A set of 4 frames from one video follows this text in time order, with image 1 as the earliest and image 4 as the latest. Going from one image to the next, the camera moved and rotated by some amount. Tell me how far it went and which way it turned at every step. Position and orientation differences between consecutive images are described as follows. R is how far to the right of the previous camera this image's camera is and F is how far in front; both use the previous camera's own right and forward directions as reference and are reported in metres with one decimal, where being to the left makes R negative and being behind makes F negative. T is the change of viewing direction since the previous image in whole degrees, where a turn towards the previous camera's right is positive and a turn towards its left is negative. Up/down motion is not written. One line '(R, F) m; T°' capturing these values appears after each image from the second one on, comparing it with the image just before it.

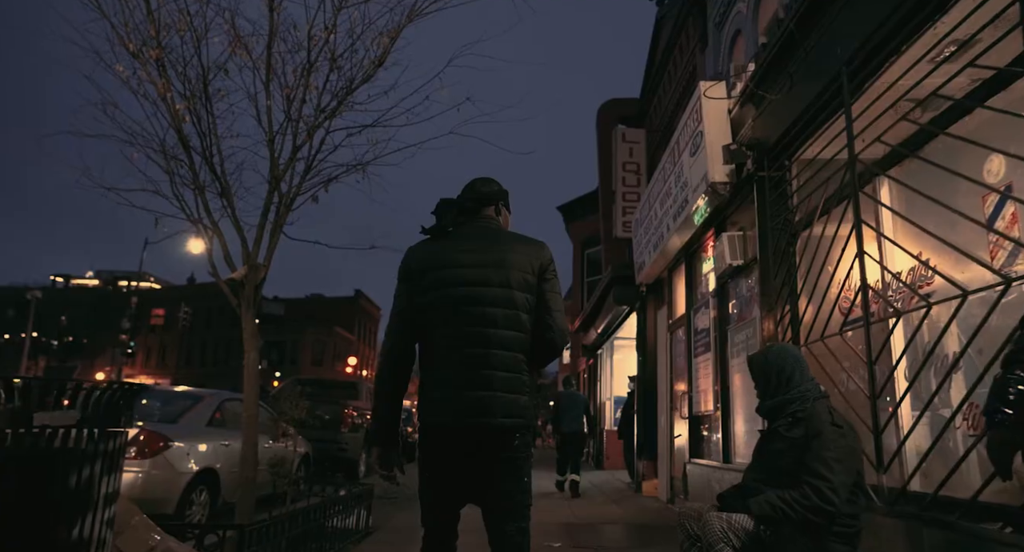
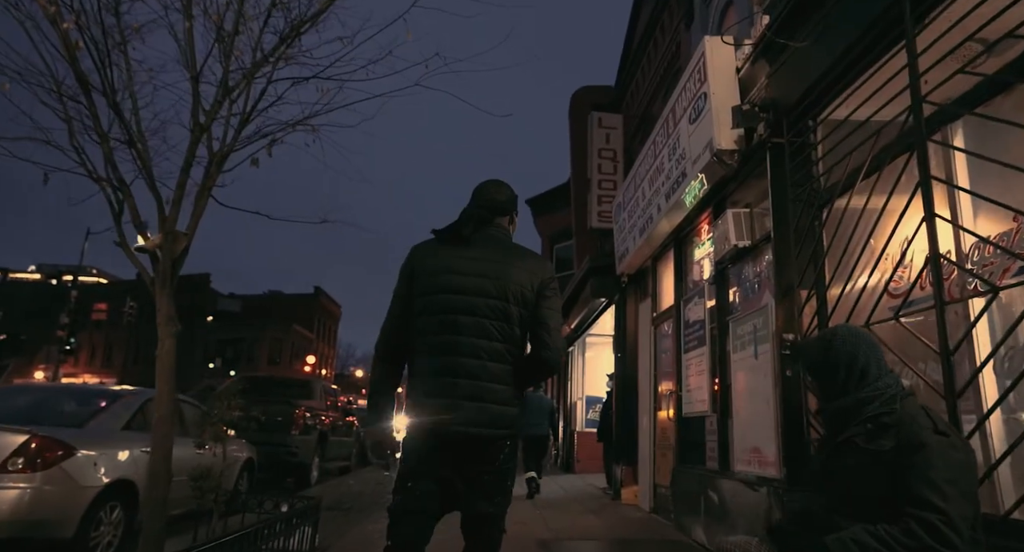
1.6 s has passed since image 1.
(-0.1, +1.0) m; +3°
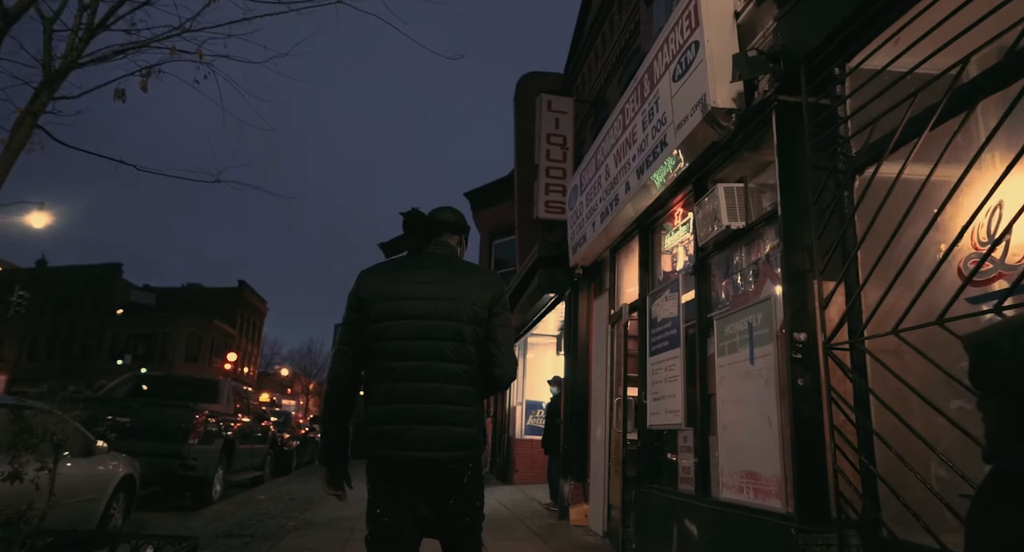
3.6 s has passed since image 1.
(-0.1, +1.3) m; +5°
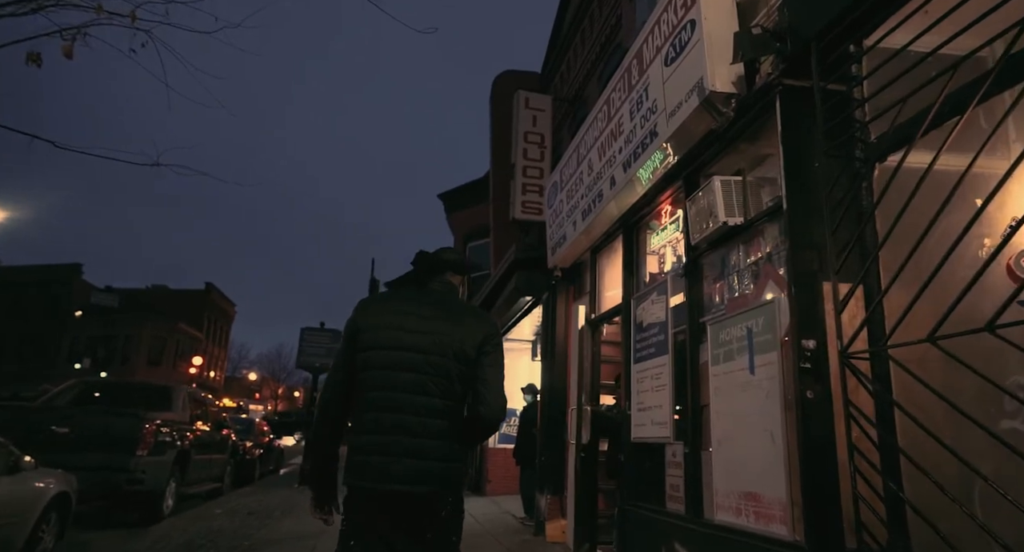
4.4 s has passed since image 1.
(0.0, +0.5) m; +2°
